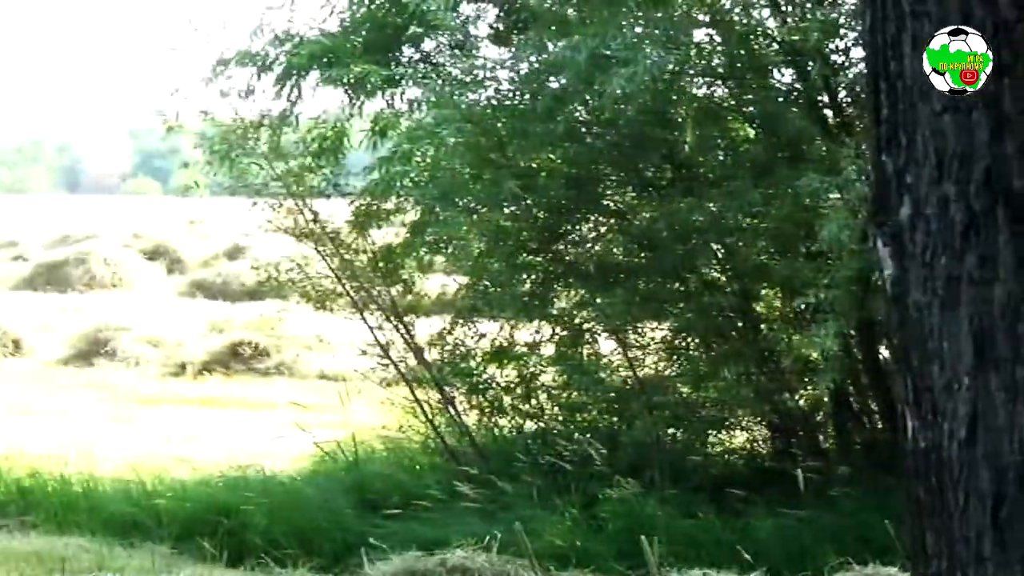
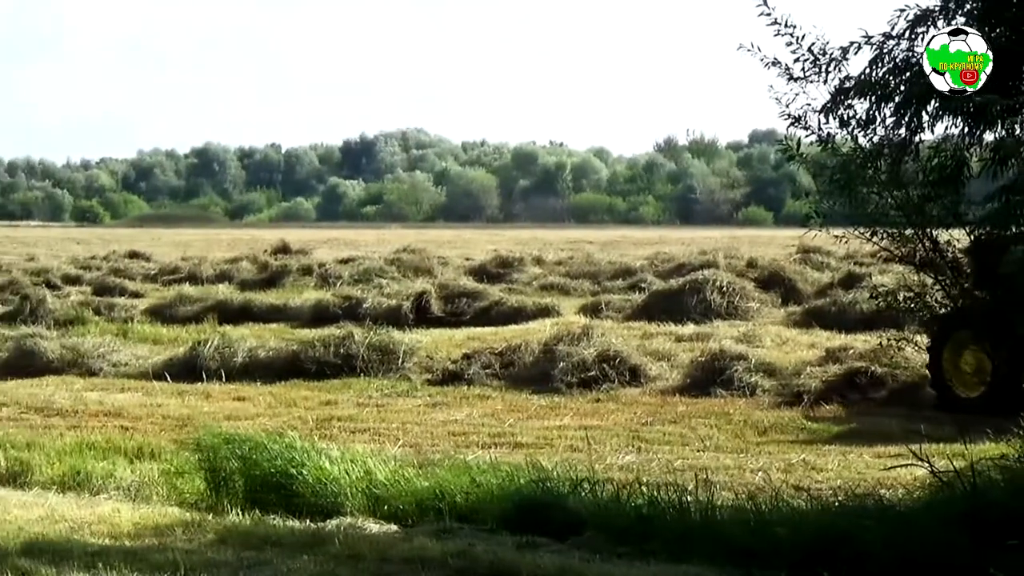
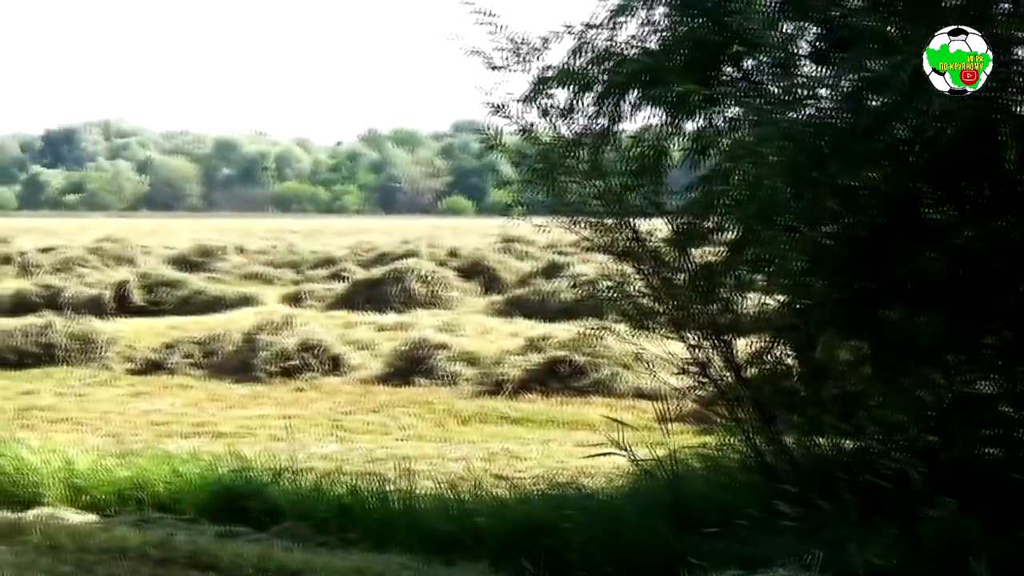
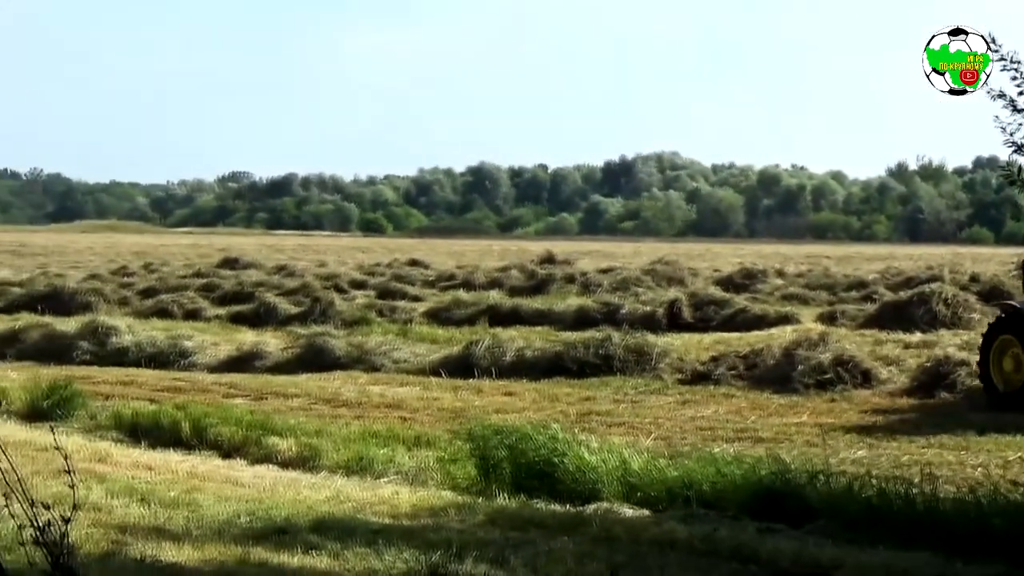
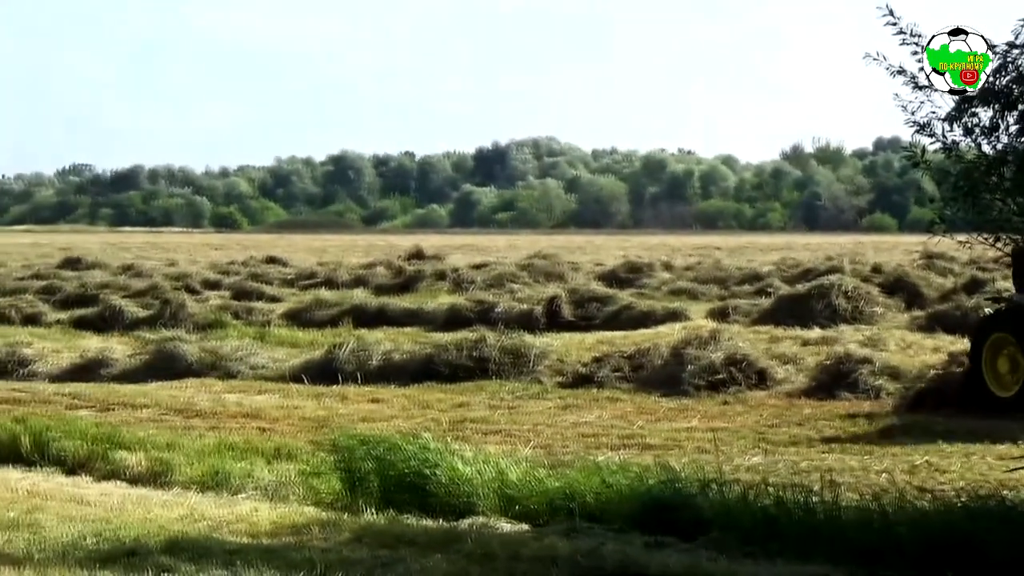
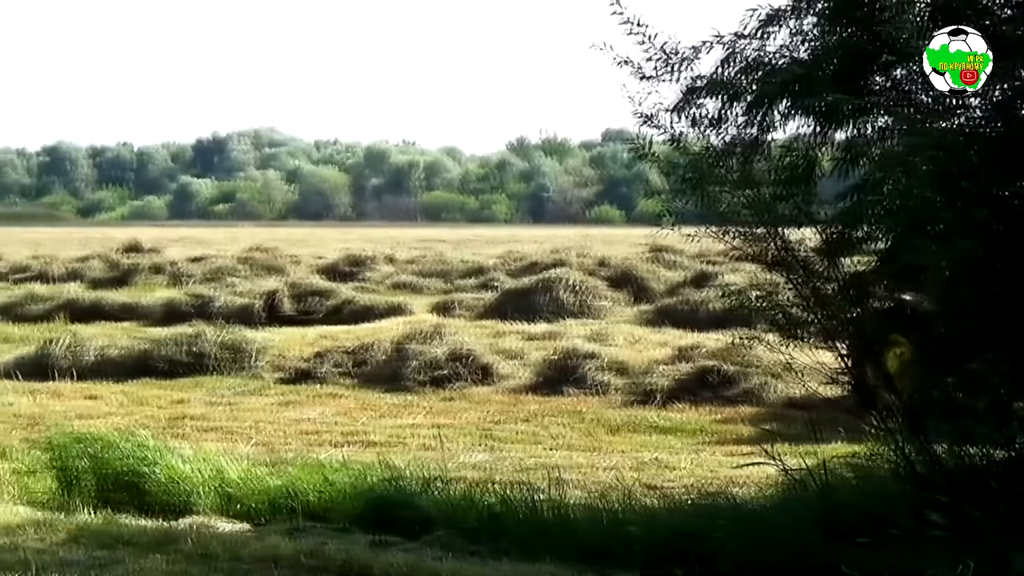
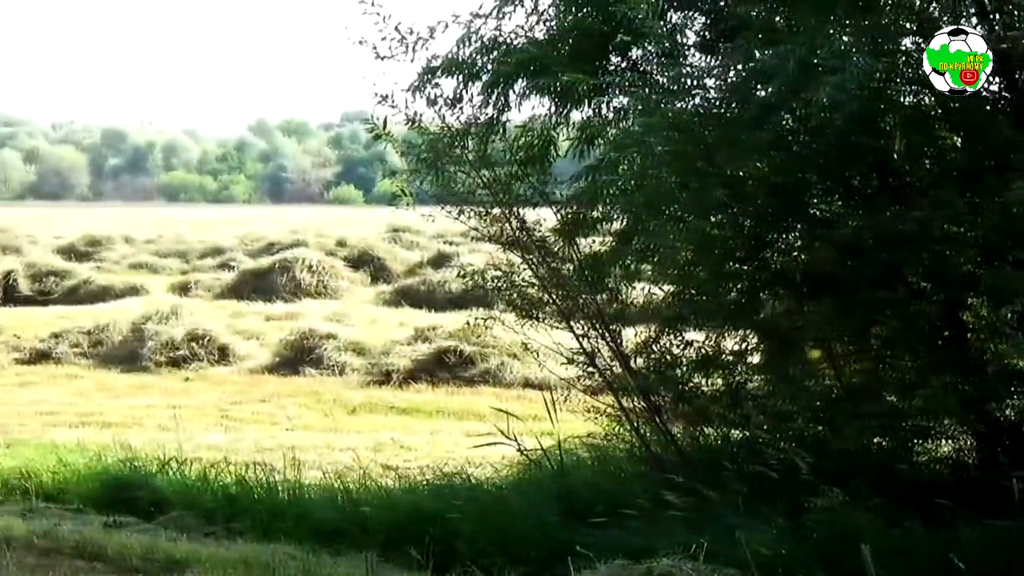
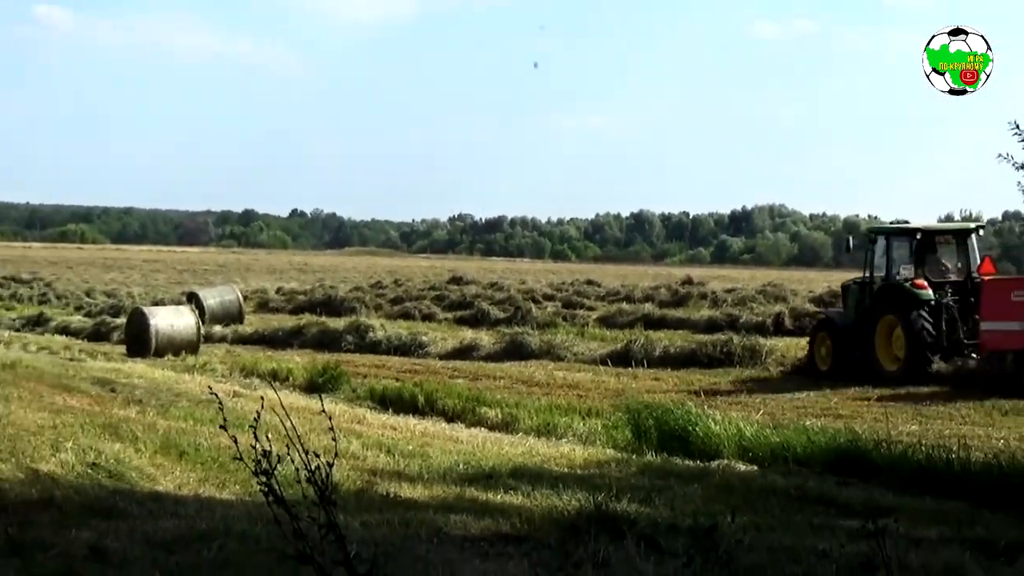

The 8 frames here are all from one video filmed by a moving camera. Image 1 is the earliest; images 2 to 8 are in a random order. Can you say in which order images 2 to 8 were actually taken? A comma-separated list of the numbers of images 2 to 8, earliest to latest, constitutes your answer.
7, 3, 6, 2, 5, 4, 8
